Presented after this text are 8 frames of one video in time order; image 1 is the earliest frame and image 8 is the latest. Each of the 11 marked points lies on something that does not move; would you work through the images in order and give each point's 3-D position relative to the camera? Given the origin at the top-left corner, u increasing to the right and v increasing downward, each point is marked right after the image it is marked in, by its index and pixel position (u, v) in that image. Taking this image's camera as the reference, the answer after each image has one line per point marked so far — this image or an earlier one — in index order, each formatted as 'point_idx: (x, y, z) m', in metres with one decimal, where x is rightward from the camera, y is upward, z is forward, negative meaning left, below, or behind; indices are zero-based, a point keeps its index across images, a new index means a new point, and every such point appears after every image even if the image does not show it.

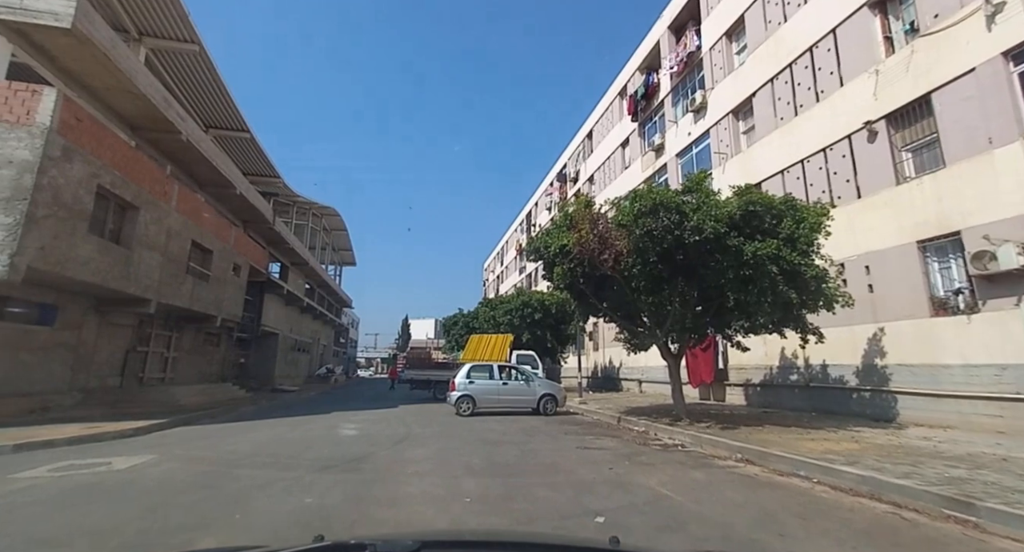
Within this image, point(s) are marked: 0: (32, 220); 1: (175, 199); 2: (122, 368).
0: (-10.7, +1.3, +10.4) m
1: (-11.8, +2.7, +16.4) m
2: (-13.2, -3.3, +16.3) m
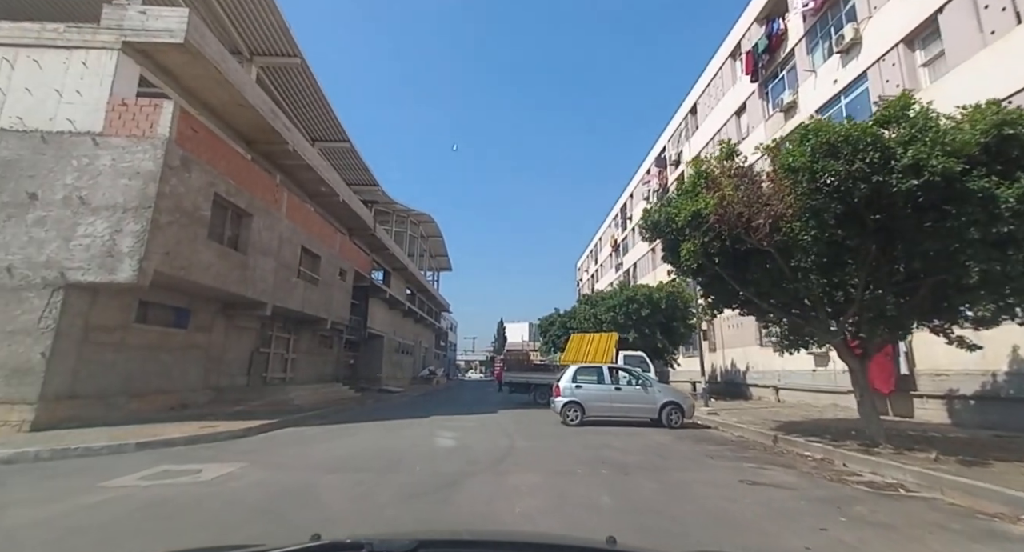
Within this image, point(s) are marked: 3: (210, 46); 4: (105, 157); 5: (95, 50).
0: (-8.4, +1.2, +11.2) m
1: (-8.4, +2.6, +17.2) m
2: (-9.7, -3.4, +17.3) m
3: (-8.0, +6.1, +12.4) m
4: (-9.7, +2.9, +11.2) m
5: (-10.4, +5.7, +11.7) m
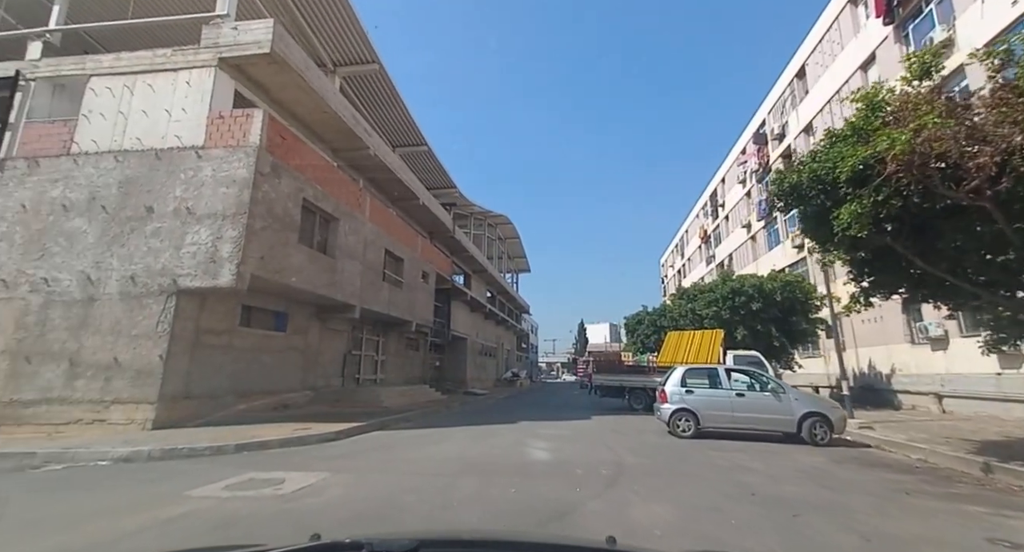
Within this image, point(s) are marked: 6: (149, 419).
0: (-6.4, +1.1, +11.6) m
1: (-5.5, +2.5, +17.6) m
2: (-6.5, -3.6, +17.9) m
3: (-6.0, +6.0, +12.7) m
4: (-7.7, +2.7, +11.9) m
5: (-8.4, +5.5, +12.5) m
6: (-8.4, -3.4, +11.0) m
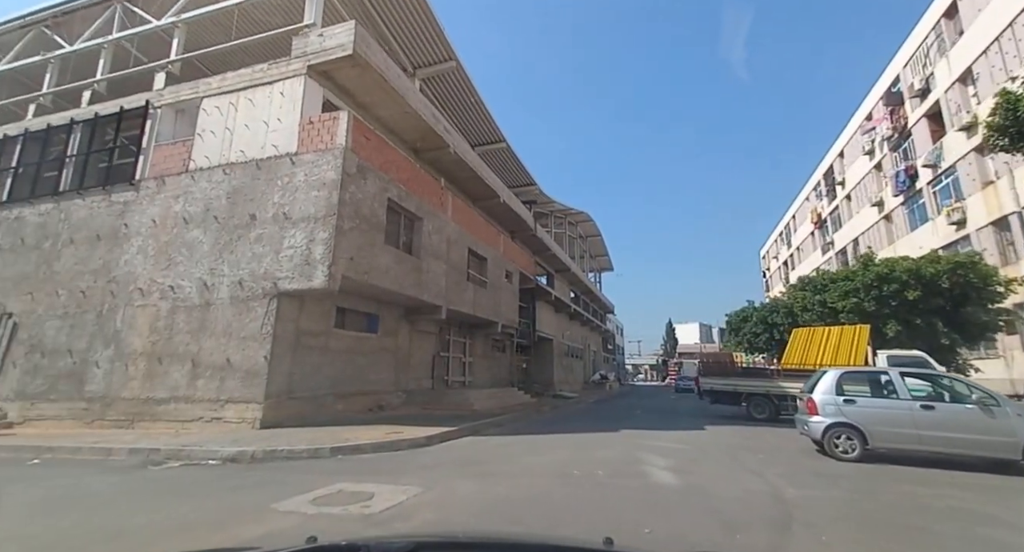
0: (-4.2, +1.1, +11.7) m
1: (-2.3, +2.5, +17.4) m
2: (-3.1, -3.6, +17.8) m
3: (-3.7, +6.0, +12.8) m
4: (-5.5, +2.7, +12.2) m
5: (-6.1, +5.4, +12.9) m
6: (-6.1, -3.5, +11.4) m
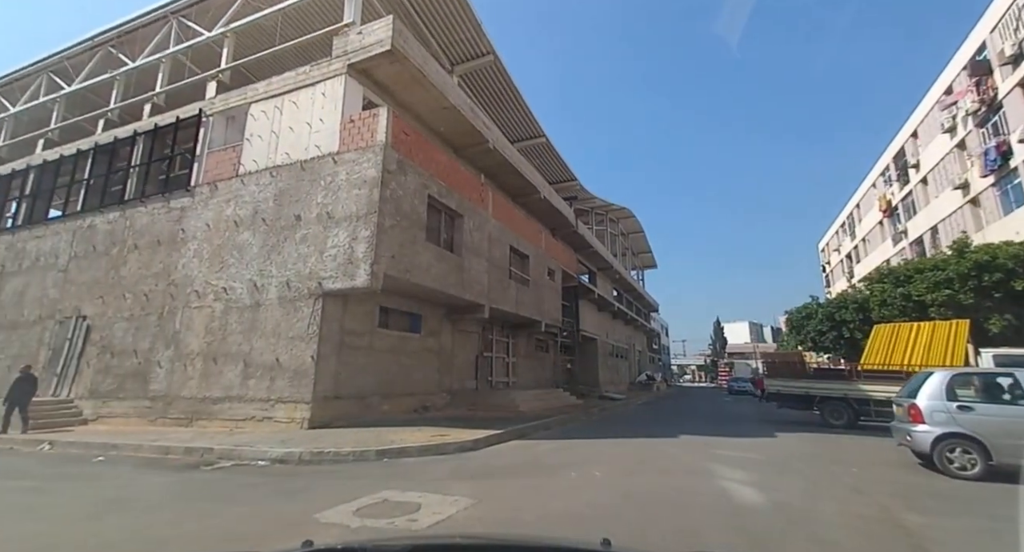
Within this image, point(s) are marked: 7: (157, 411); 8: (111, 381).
0: (-3.1, +1.1, +11.5) m
1: (-0.8, +2.5, +17.1) m
2: (-1.4, -3.6, +17.6) m
3: (-2.6, +6.0, +12.6) m
4: (-4.4, +2.7, +12.2) m
5: (-5.0, +5.4, +13.0) m
6: (-5.0, -3.5, +11.4) m
7: (-10.9, -4.2, +14.7) m
8: (-14.0, -3.7, +16.7) m
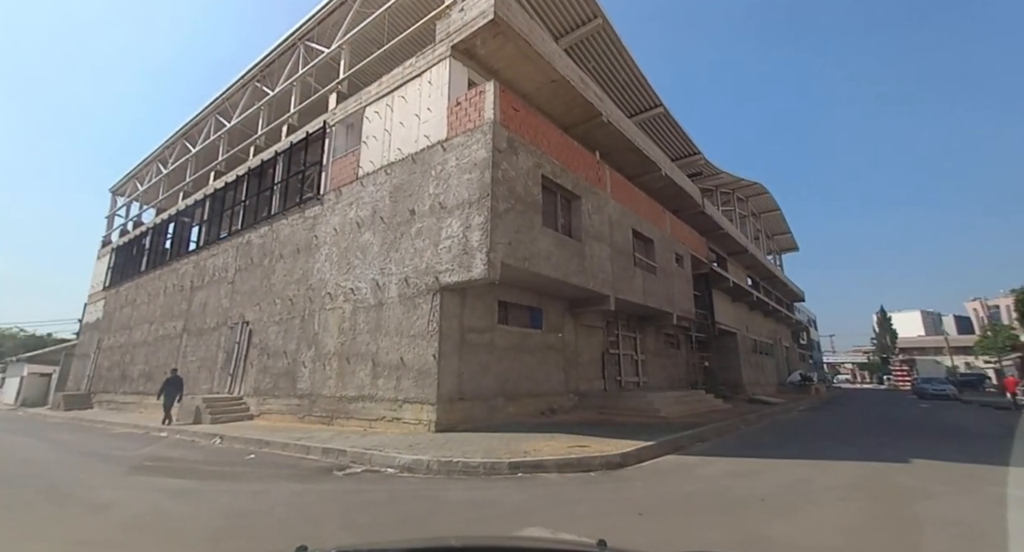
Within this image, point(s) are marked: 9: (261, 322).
0: (-0.3, +1.4, +10.6) m
1: (+3.3, +2.9, +15.4) m
2: (+3.1, -3.2, +16.0) m
3: (+0.2, +6.3, +11.5) m
4: (-1.4, +2.8, +11.5) m
5: (-2.0, +5.6, +12.4) m
6: (-1.9, -3.3, +10.9) m
7: (-6.8, -4.4, +15.5) m
8: (-9.4, -4.0, +18.1) m
9: (-10.5, -1.9, +19.7) m
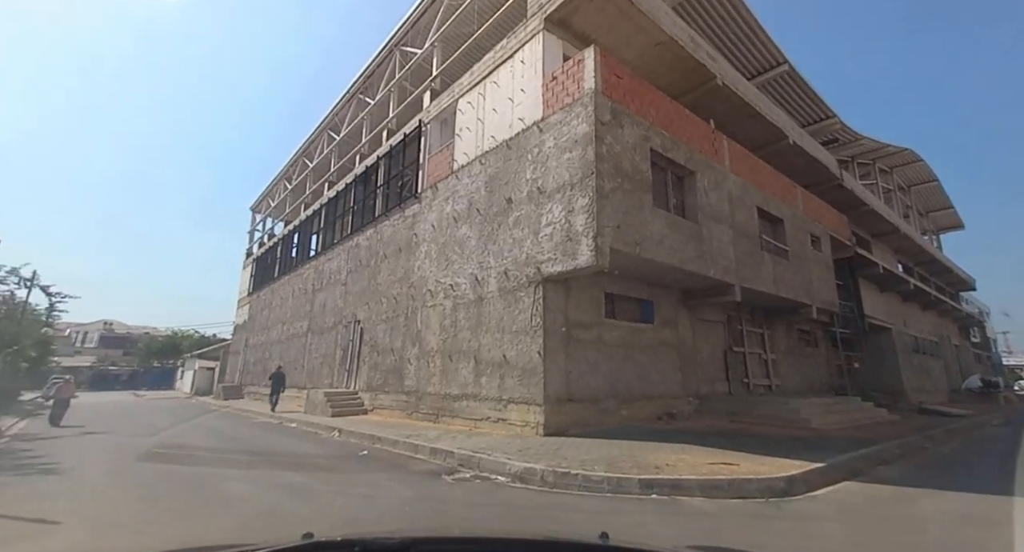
0: (+1.9, +1.6, +9.4) m
1: (+6.3, +3.3, +13.4) m
2: (+6.4, -2.8, +14.0) m
3: (+2.4, +6.5, +10.1) m
4: (+0.9, +3.0, +10.5) m
5: (+0.5, +5.8, +11.5) m
6: (+0.5, -3.1, +10.0) m
7: (-3.4, -4.3, +15.5) m
8: (-5.3, -4.0, +18.6) m
9: (-6.2, -1.9, +20.4) m
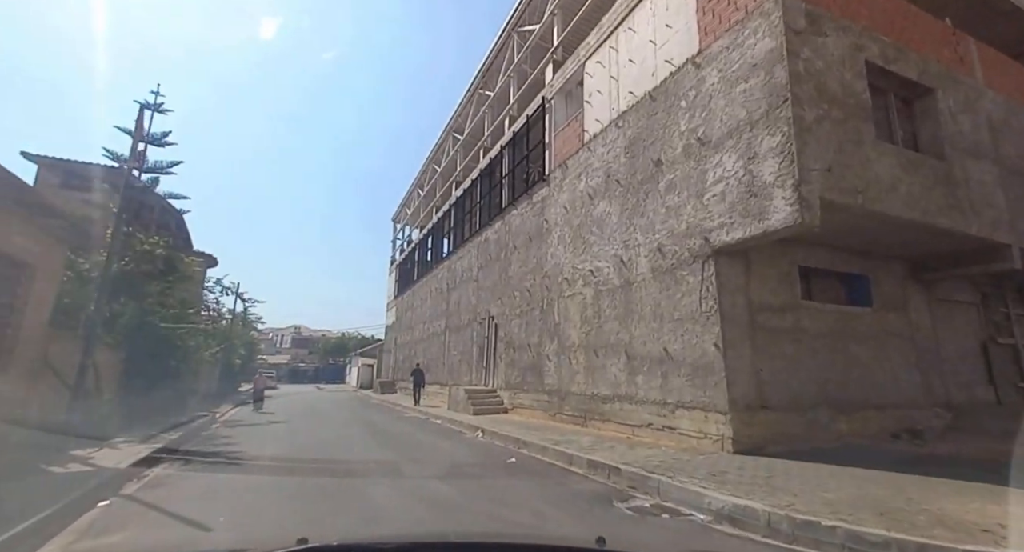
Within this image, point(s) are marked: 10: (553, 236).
0: (+4.3, +2.2, +6.8) m
1: (+9.5, +4.2, +9.6) m
2: (+10.1, -1.9, +10.1) m
3: (+4.7, +7.1, +7.4) m
4: (+3.5, +3.6, +8.1) m
5: (+3.3, +6.3, +9.2) m
6: (+3.4, -2.6, +7.8) m
7: (+1.2, -3.9, +14.1) m
8: (+0.1, -3.6, +17.6) m
9: (-0.4, -1.6, +19.6) m
10: (+1.3, +1.3, +15.3) m
